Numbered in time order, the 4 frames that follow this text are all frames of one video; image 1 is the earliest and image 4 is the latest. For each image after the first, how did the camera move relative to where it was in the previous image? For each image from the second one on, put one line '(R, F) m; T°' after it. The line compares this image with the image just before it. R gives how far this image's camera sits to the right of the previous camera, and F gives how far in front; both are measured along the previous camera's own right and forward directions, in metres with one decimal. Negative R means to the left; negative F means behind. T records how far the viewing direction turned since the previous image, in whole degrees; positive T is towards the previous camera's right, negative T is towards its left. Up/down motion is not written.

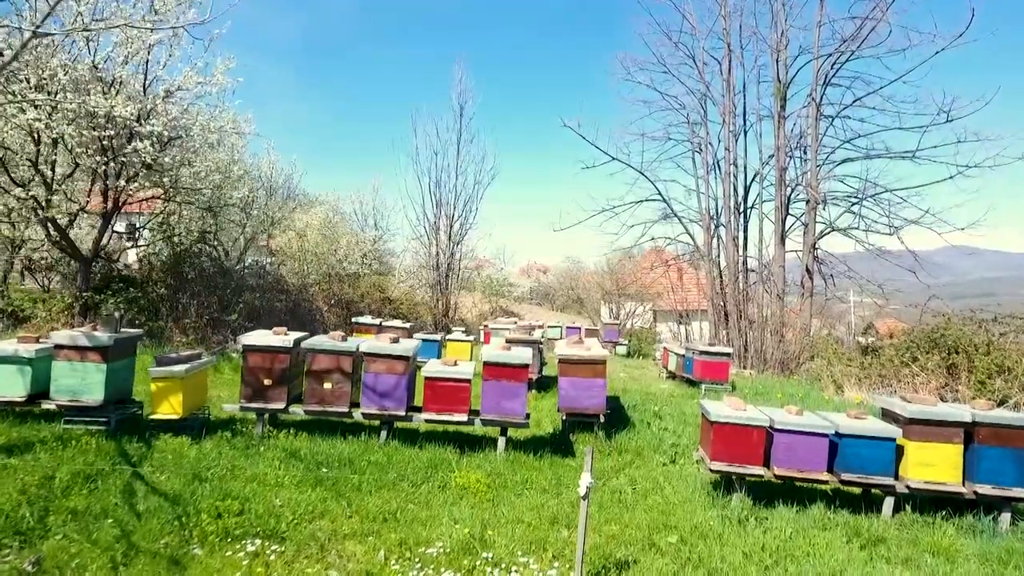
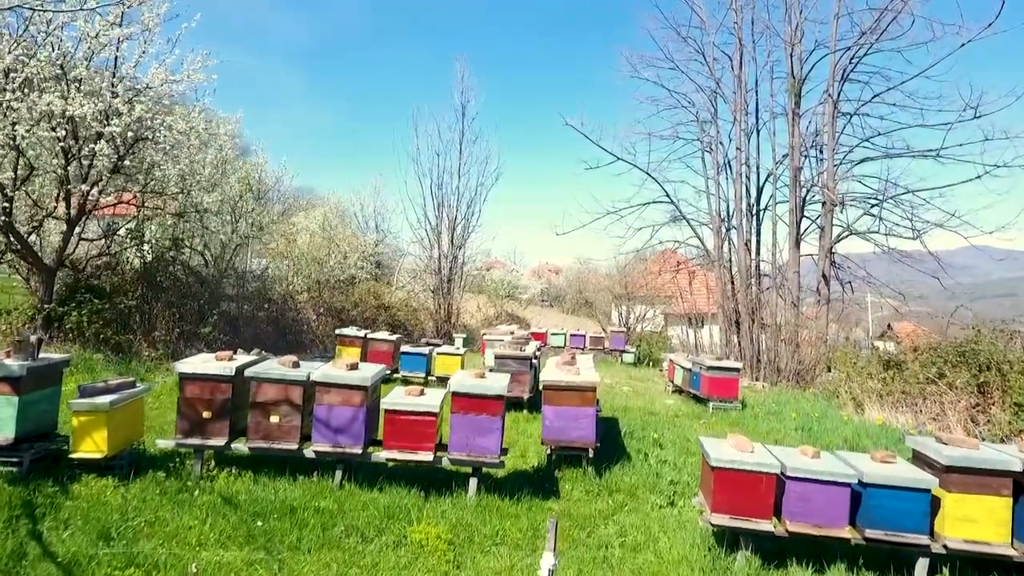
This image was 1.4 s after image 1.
(+0.3, +0.7) m; -1°
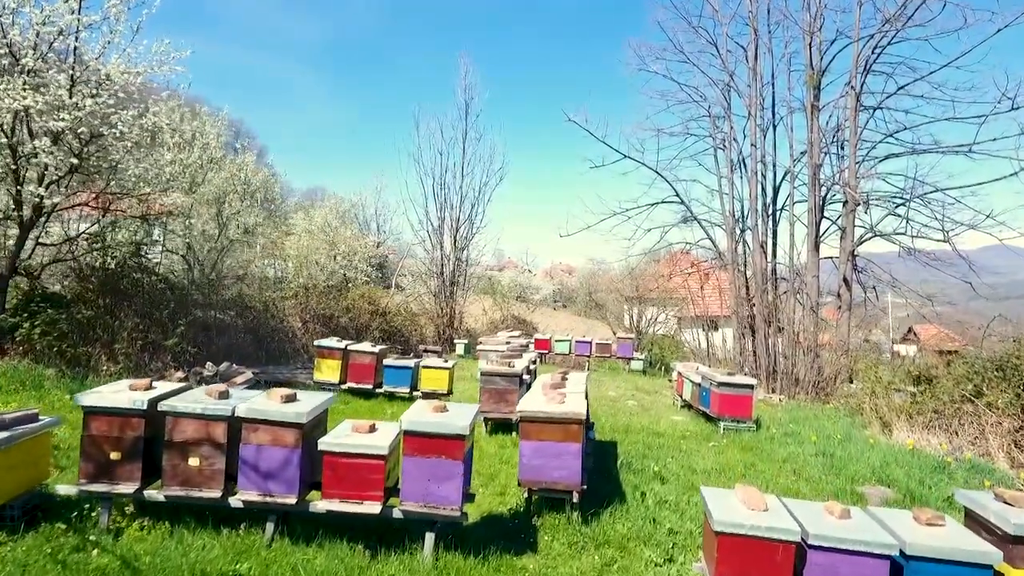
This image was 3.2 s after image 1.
(+0.3, +0.8) m; -1°
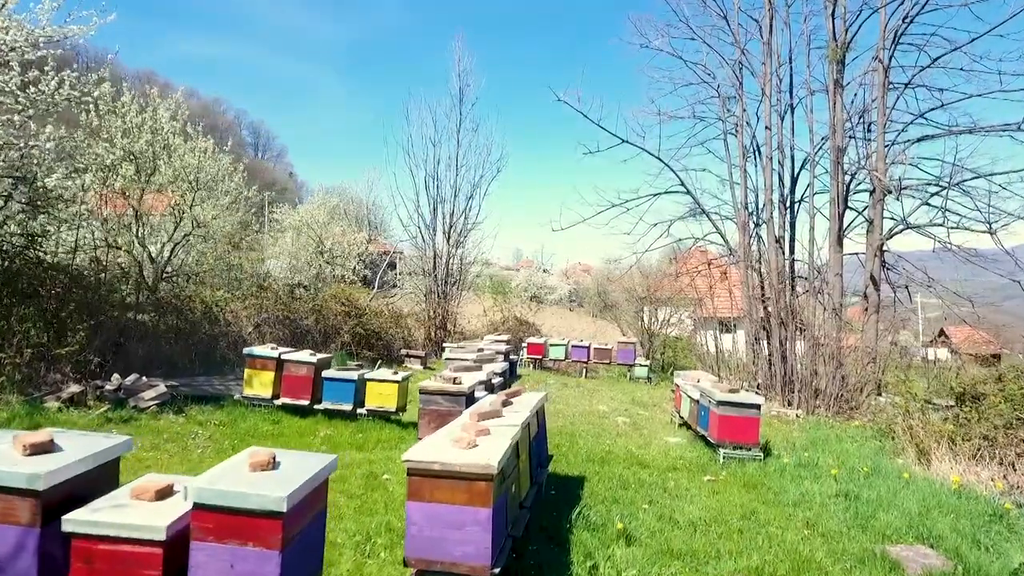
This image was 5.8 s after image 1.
(+0.8, +1.5) m; -2°
